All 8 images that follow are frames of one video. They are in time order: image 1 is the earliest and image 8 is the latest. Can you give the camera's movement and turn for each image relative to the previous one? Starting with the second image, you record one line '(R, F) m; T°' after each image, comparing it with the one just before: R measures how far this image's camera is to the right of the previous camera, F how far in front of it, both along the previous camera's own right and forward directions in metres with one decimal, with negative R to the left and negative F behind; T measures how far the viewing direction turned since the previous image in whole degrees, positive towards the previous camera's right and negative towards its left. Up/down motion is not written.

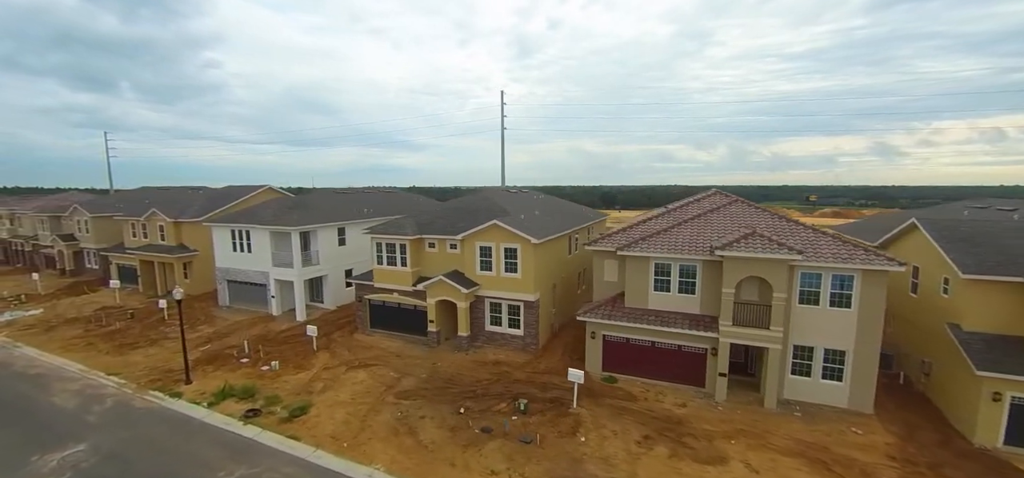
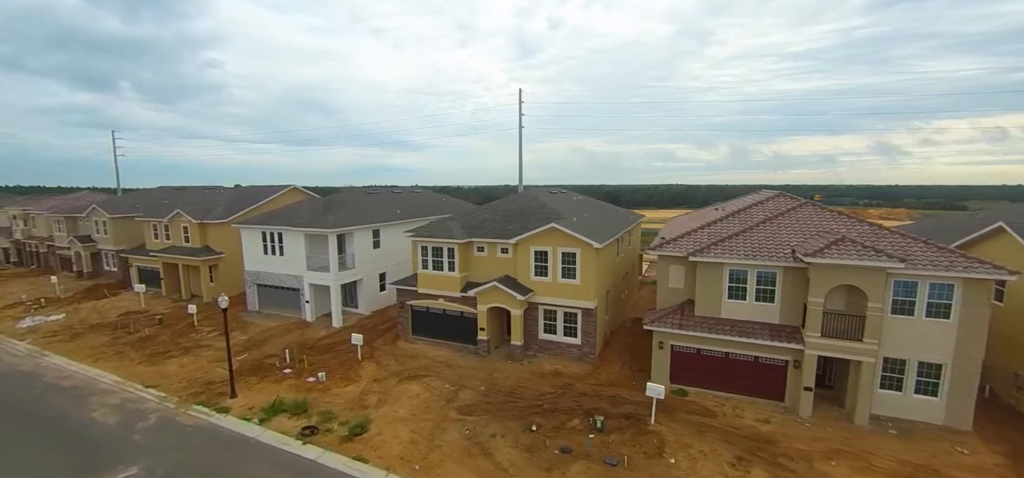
(-2.5, +1.1) m; 0°
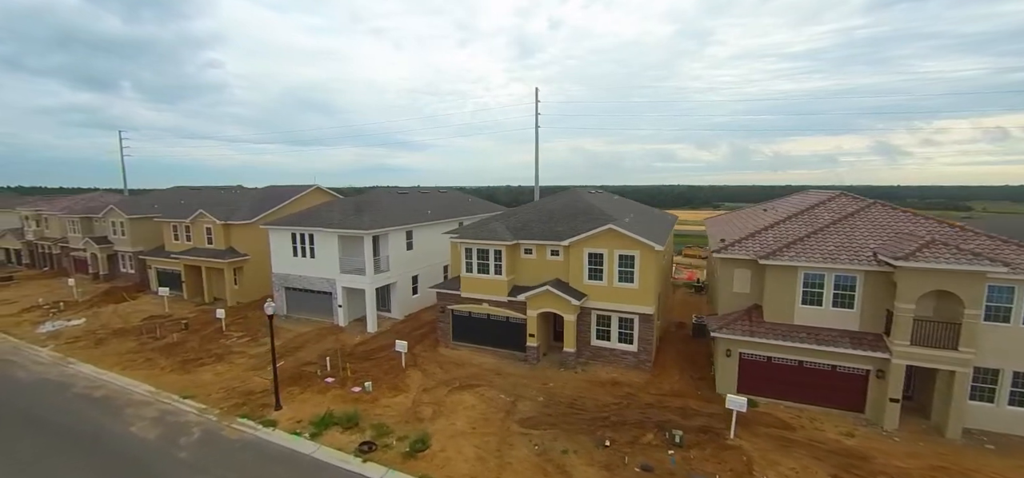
(-2.2, +1.0) m; 0°
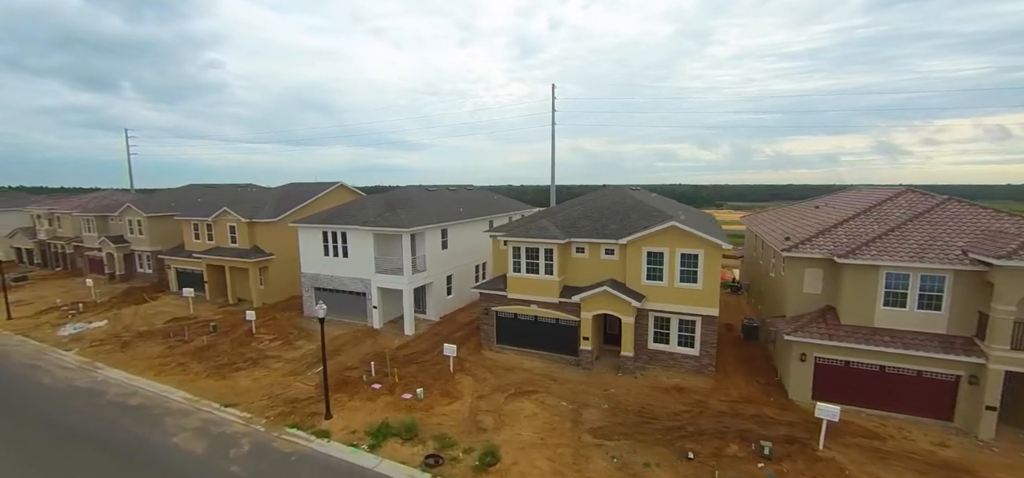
(-2.2, +1.0) m; 0°
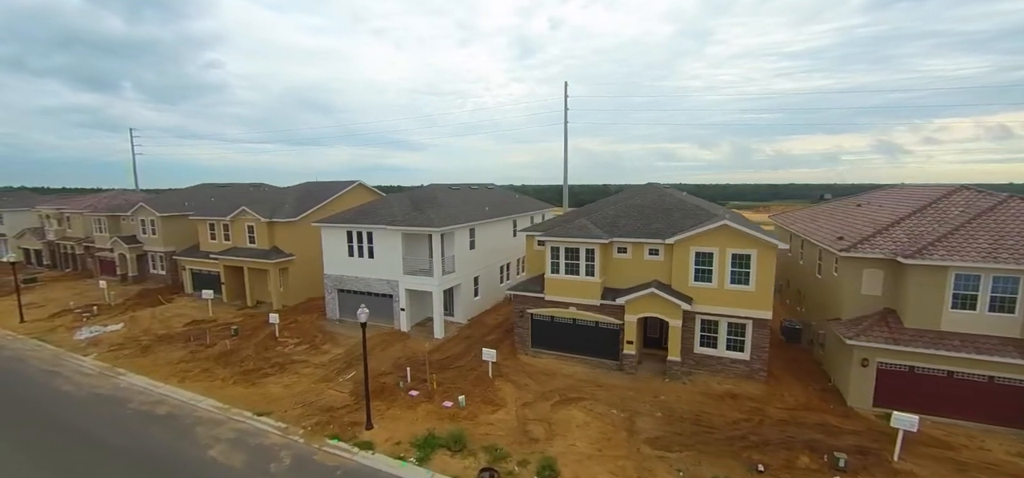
(-1.6, +0.8) m; 0°
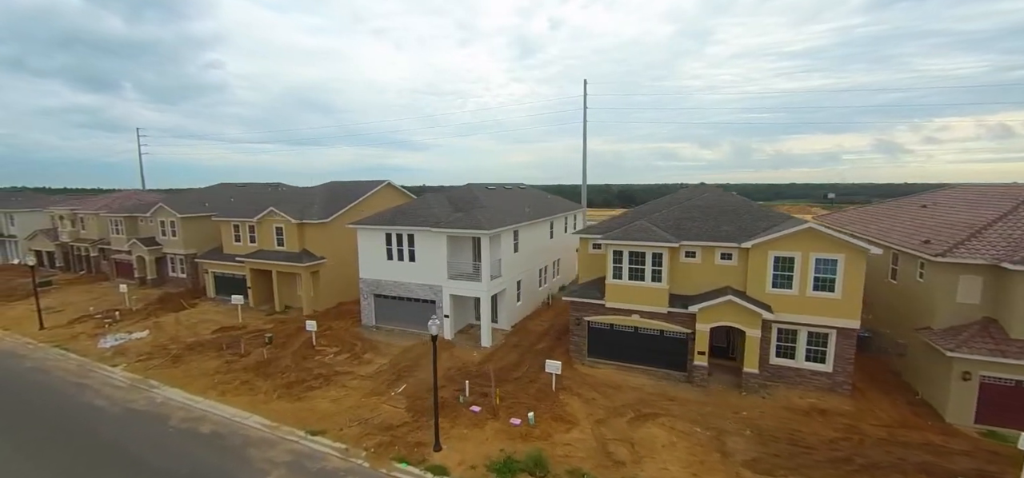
(-2.3, +1.1) m; 0°
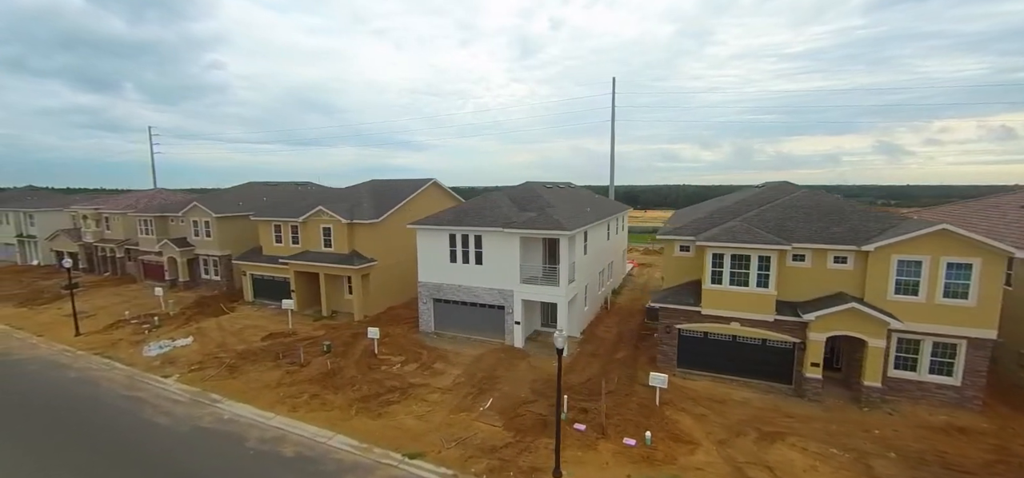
(-3.3, +1.3) m; 0°
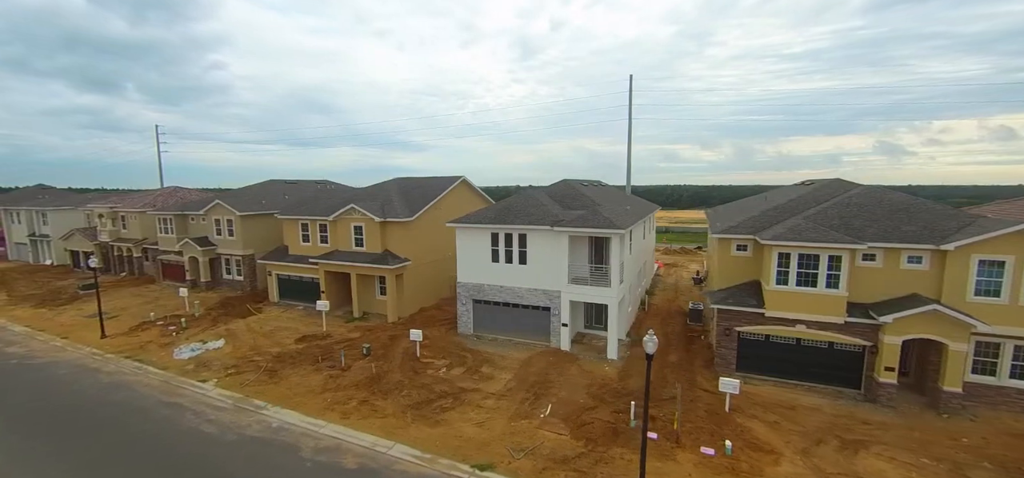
(-2.0, +0.7) m; 0°
